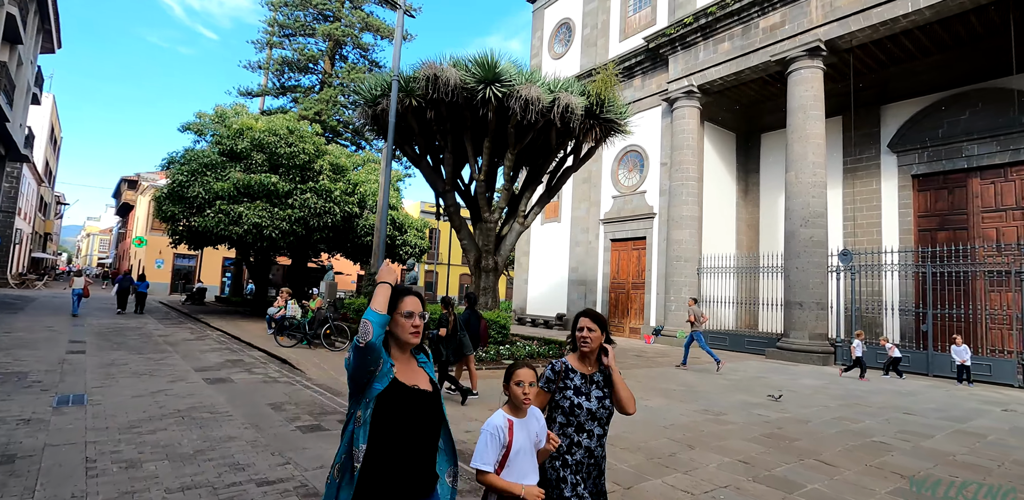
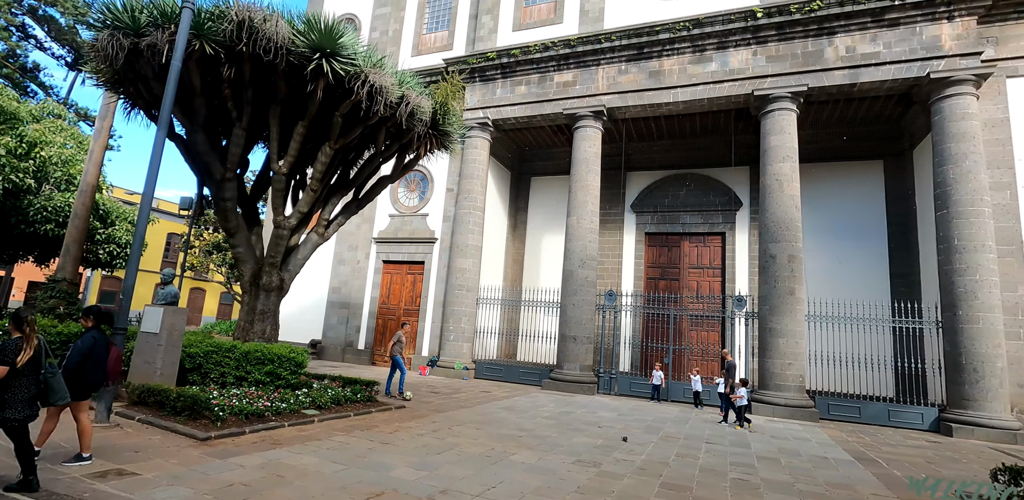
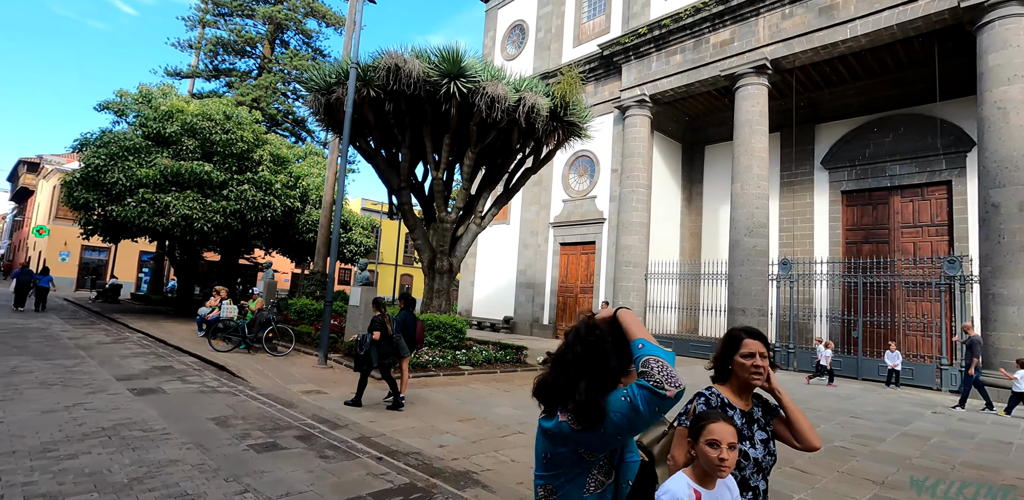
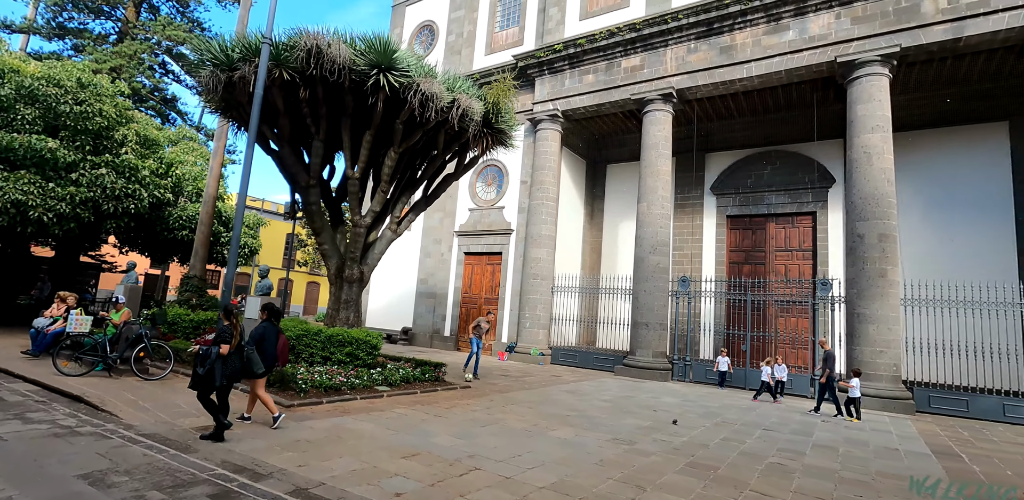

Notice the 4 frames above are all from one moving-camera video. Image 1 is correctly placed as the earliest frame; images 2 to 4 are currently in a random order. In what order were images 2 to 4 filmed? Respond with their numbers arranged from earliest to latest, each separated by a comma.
3, 4, 2
